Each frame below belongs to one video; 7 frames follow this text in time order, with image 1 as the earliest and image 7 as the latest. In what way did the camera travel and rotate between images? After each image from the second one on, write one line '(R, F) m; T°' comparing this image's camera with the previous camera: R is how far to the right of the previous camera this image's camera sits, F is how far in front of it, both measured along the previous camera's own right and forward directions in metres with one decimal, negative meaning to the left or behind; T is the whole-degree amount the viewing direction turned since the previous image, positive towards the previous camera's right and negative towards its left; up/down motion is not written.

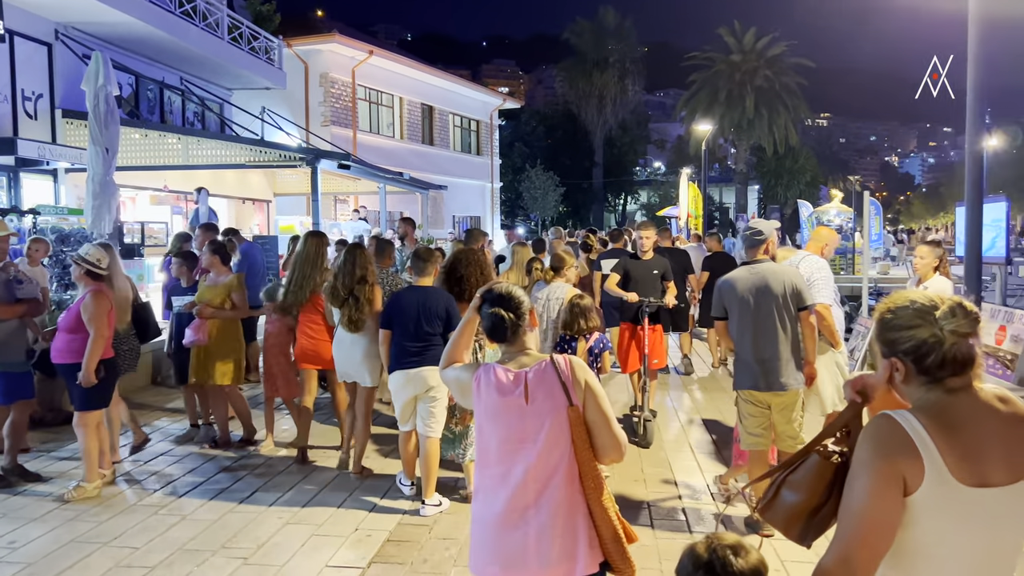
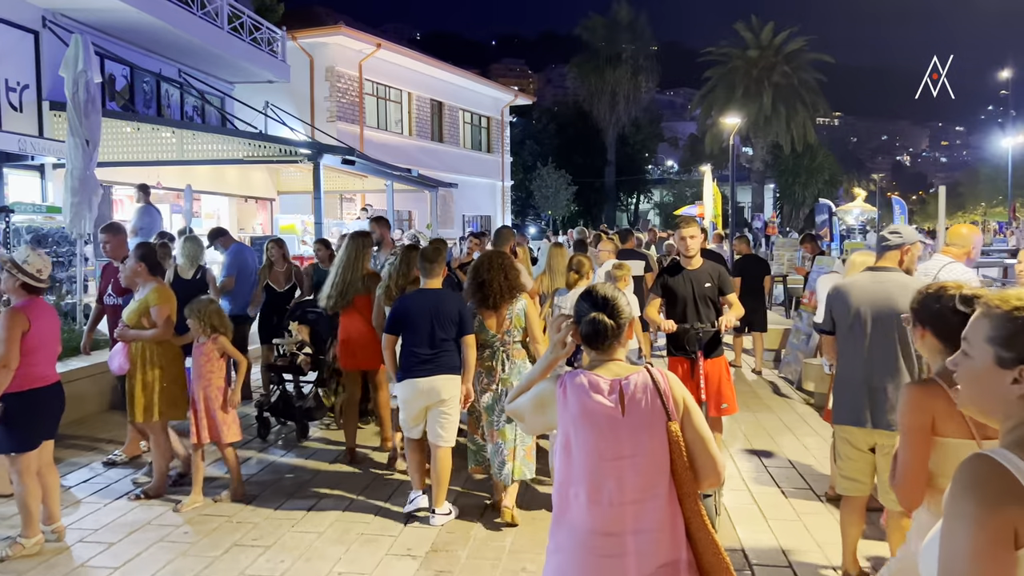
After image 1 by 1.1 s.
(-0.1, +0.8) m; -1°
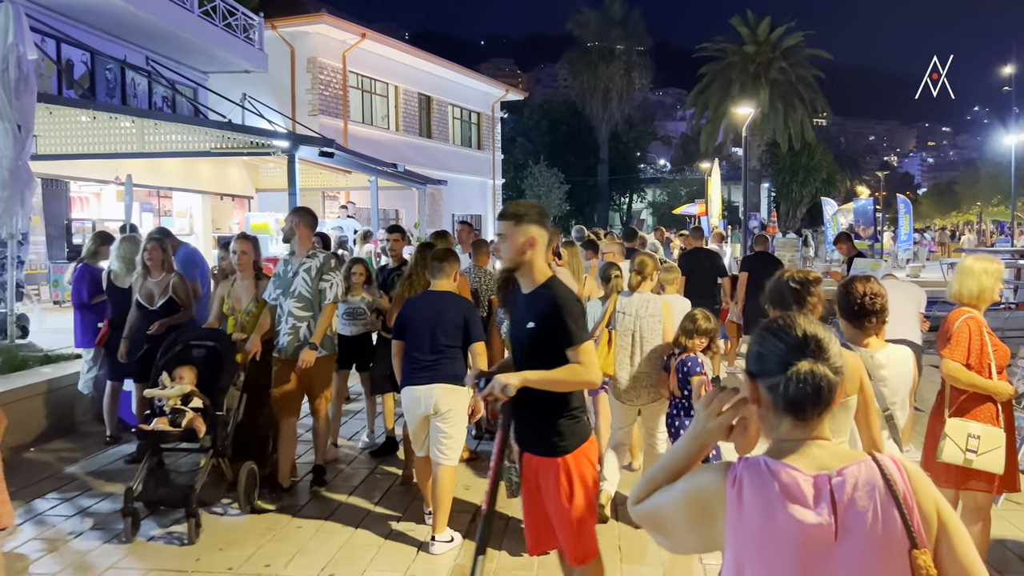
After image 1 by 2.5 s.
(-0.1, +1.0) m; +1°
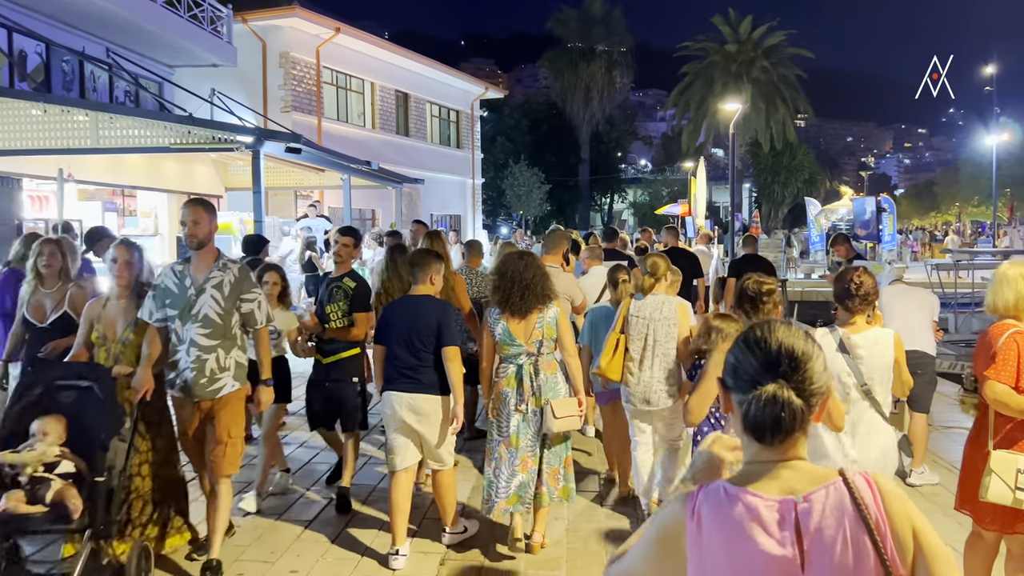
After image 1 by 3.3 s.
(0.0, +0.5) m; +1°
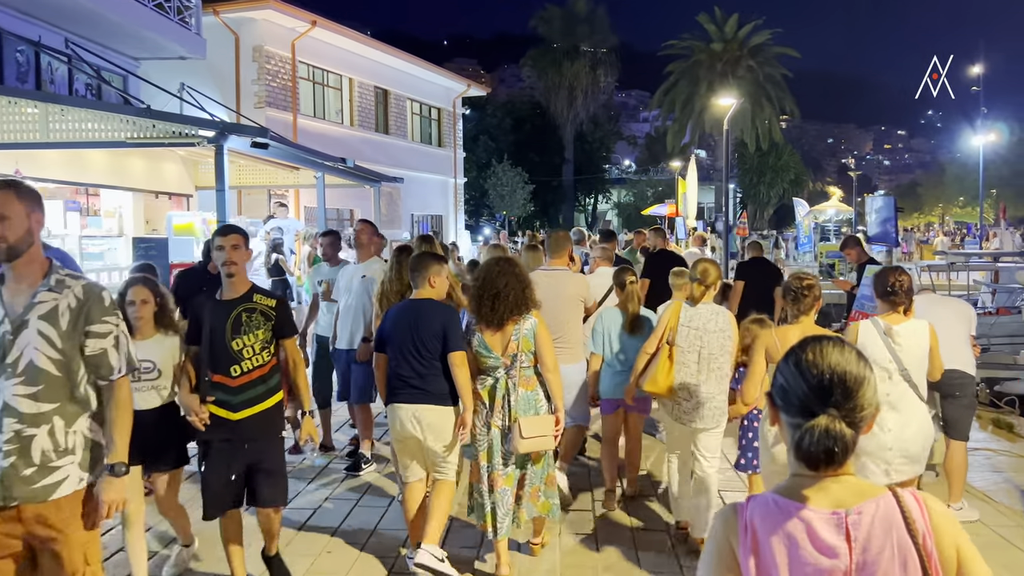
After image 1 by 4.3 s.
(0.0, +0.6) m; +1°
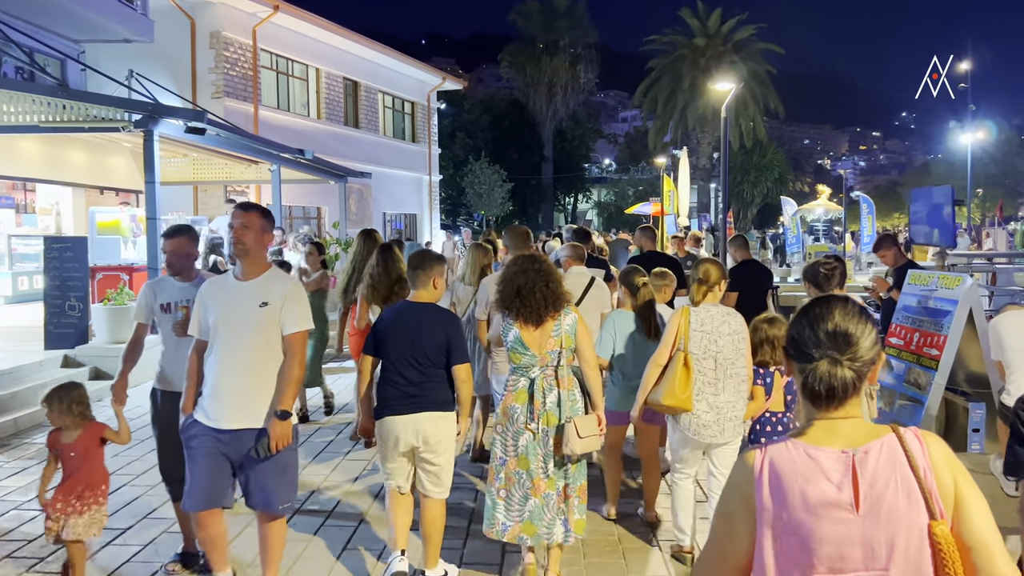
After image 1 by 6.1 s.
(+0.1, +1.1) m; +1°
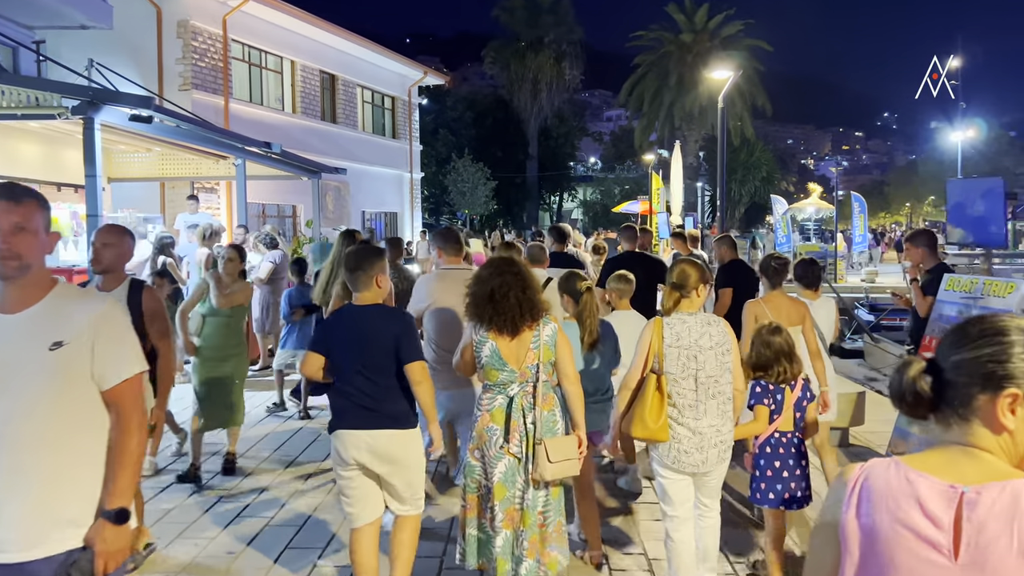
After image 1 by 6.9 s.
(0.0, +0.7) m; +1°
